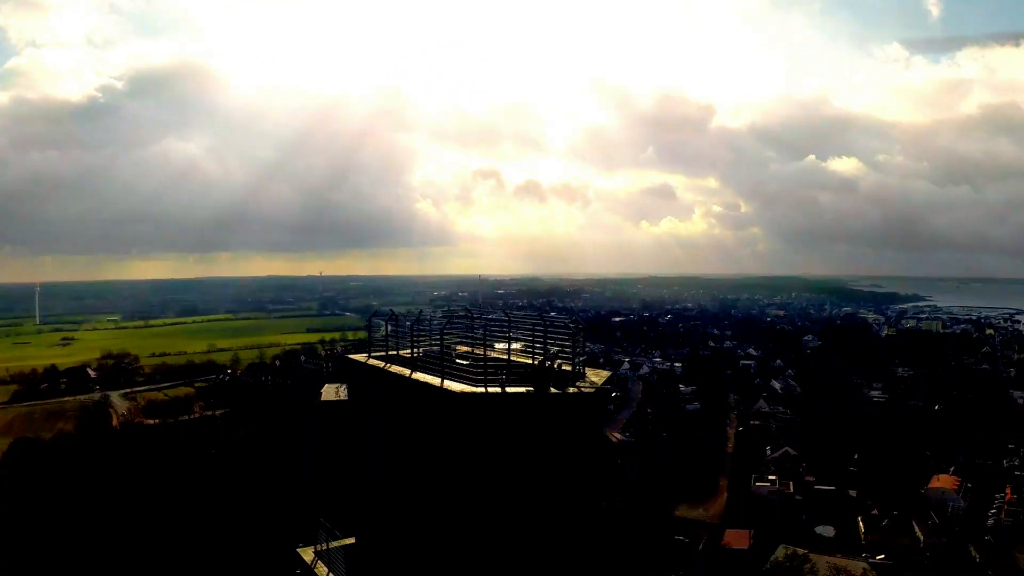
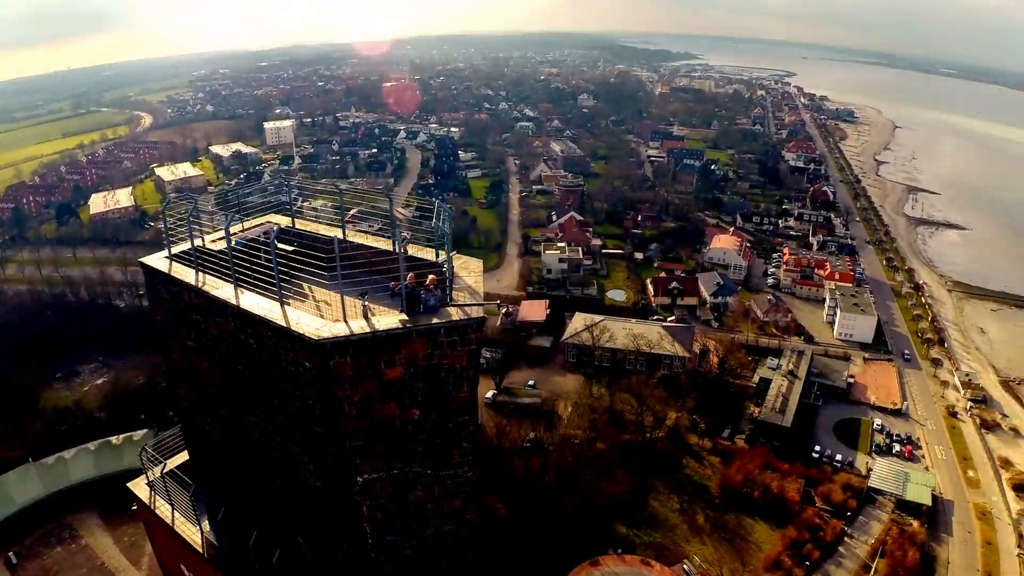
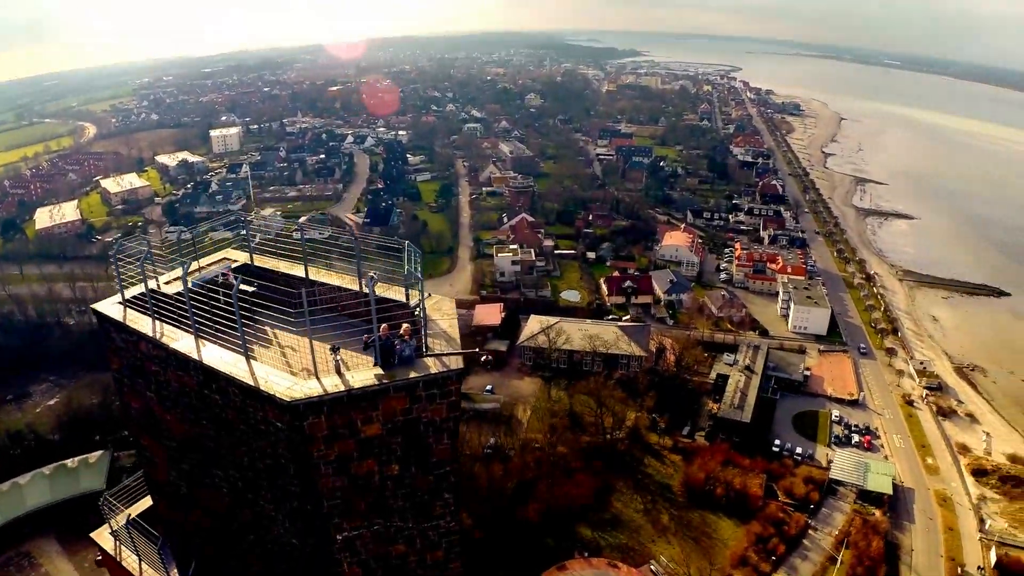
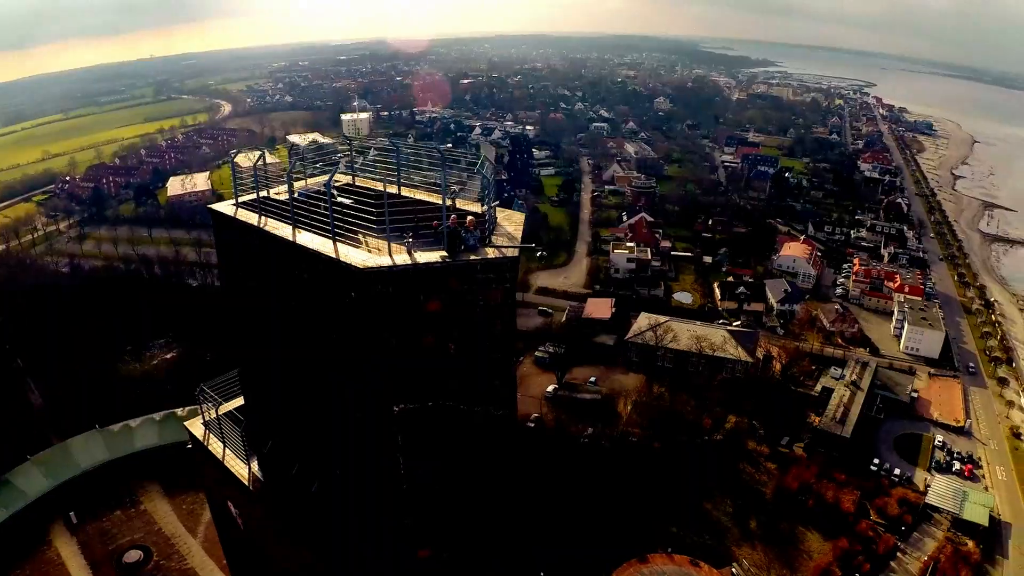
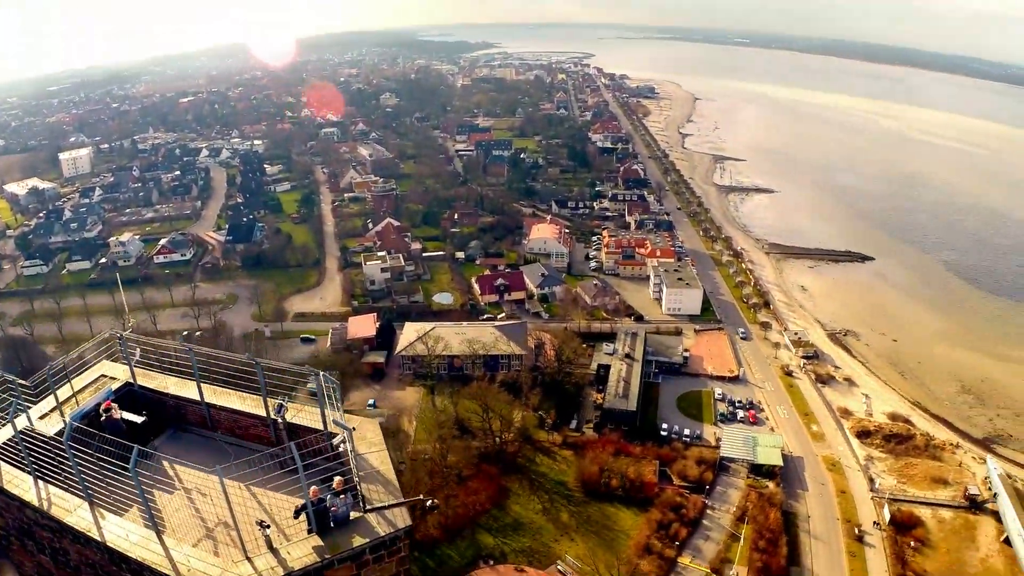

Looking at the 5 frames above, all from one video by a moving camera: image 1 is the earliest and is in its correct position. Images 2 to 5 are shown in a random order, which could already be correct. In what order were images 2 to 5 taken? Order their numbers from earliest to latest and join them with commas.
4, 2, 3, 5
